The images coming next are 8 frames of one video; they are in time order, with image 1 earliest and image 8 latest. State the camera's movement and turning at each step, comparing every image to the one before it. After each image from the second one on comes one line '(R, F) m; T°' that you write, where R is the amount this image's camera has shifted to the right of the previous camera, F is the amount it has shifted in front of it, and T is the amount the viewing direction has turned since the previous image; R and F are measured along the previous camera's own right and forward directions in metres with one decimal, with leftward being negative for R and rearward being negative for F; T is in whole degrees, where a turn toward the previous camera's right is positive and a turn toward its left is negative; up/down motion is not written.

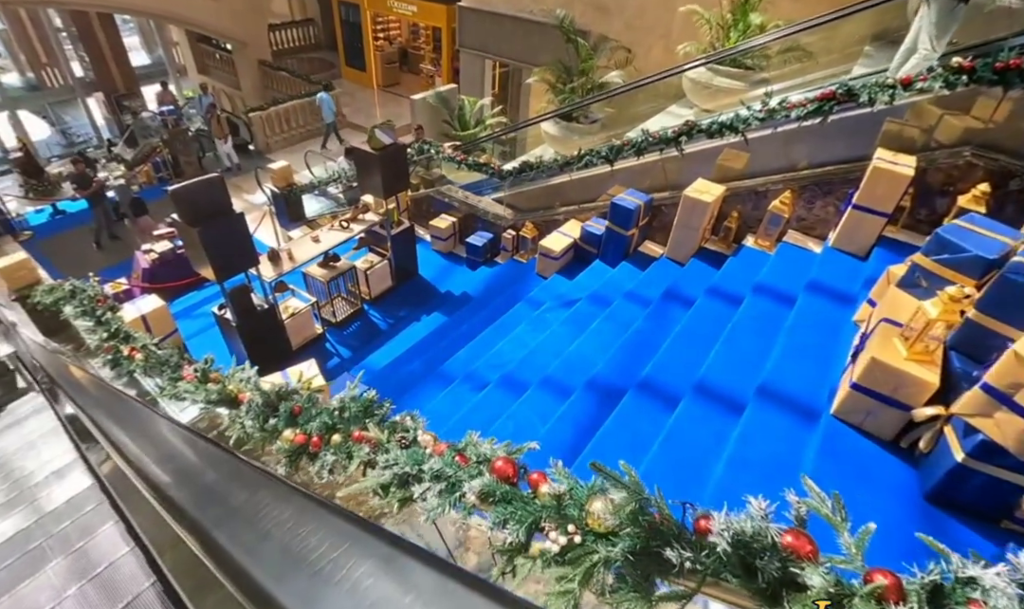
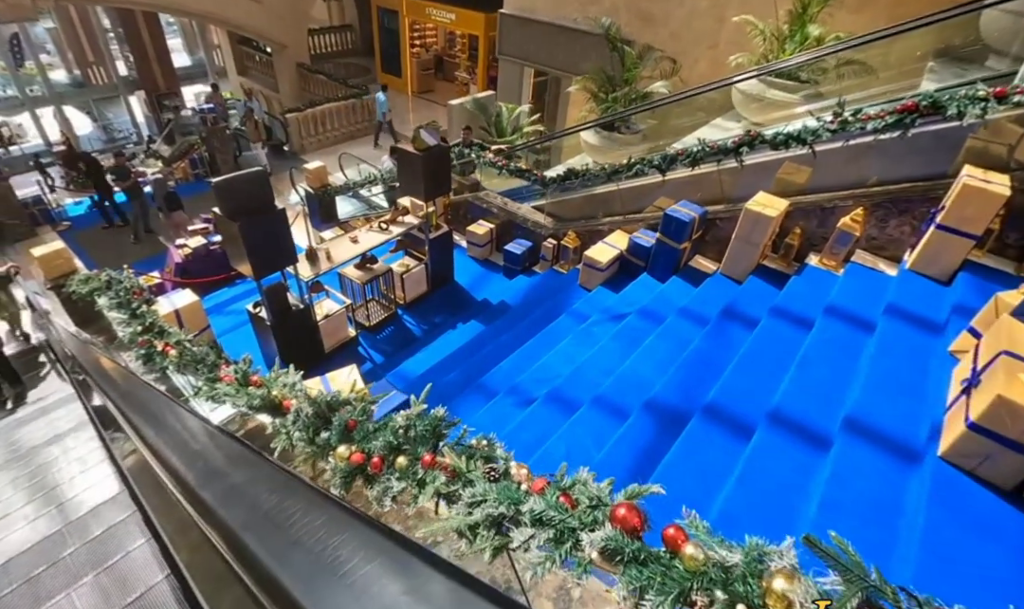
(-0.3, +0.2) m; -2°
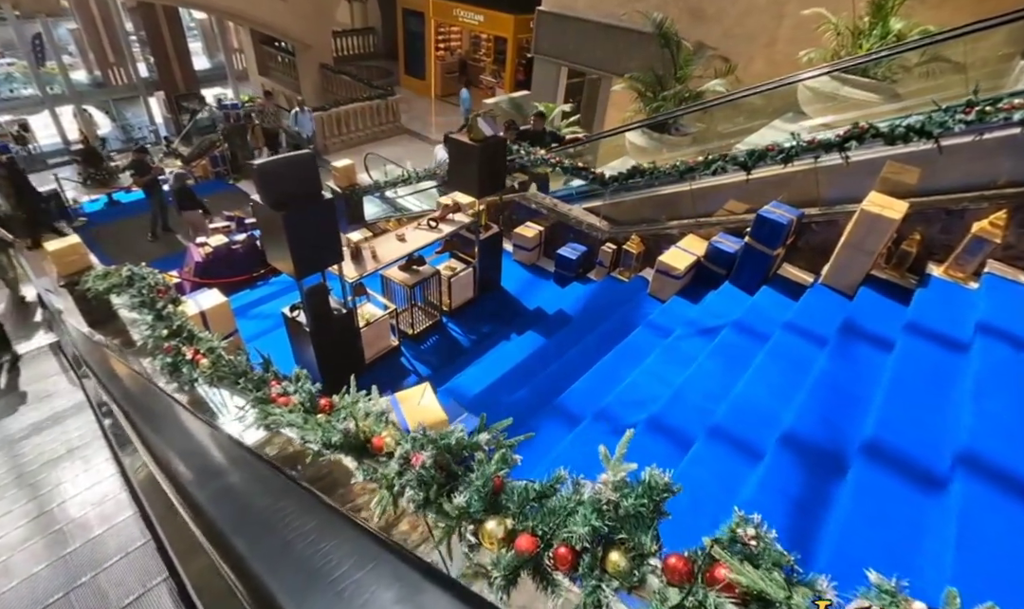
(-0.5, +0.5) m; -1°
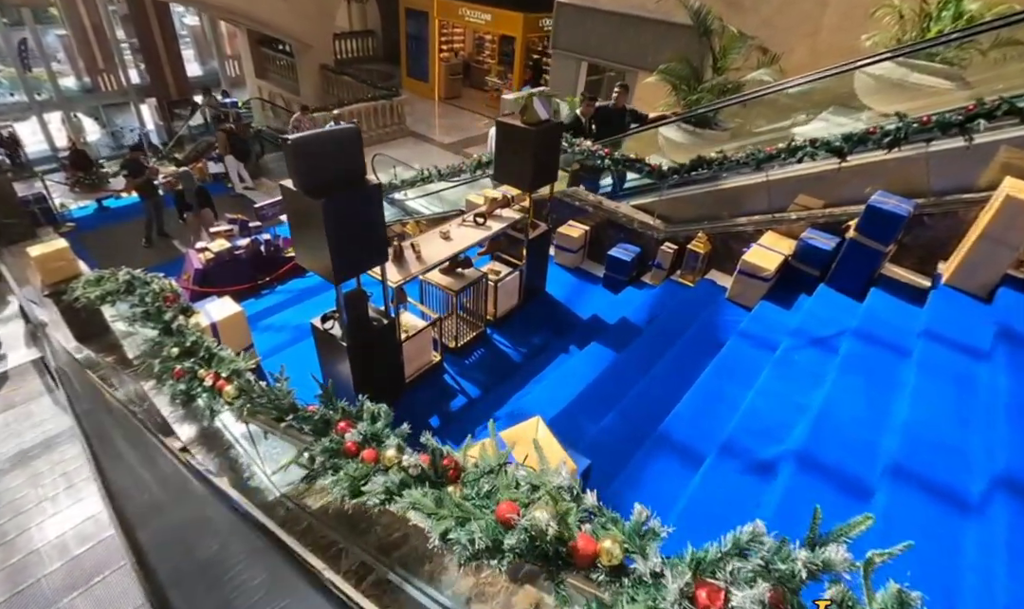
(-0.6, +0.6) m; +1°
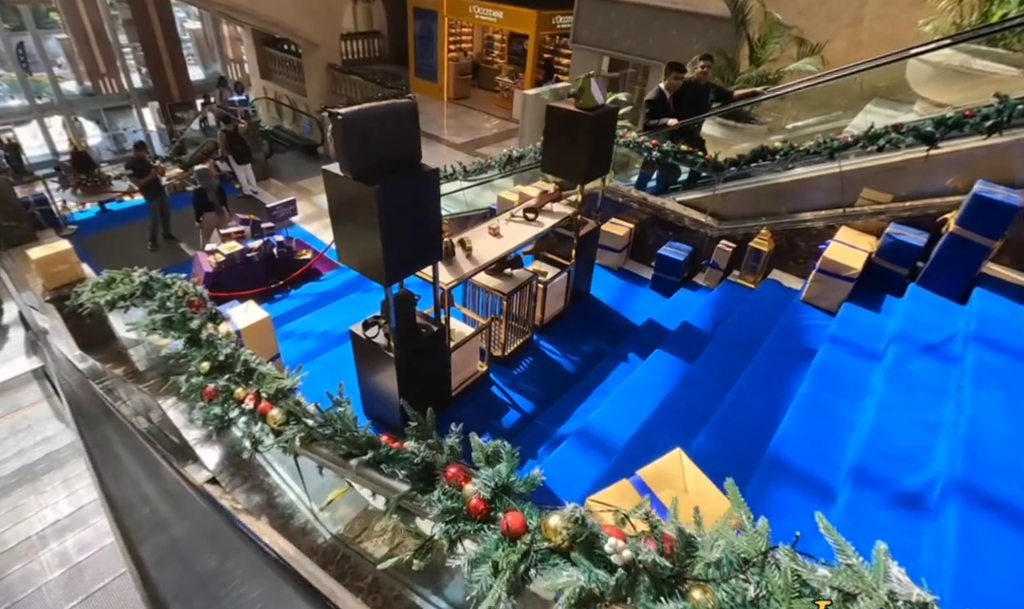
(-0.4, +0.4) m; 0°
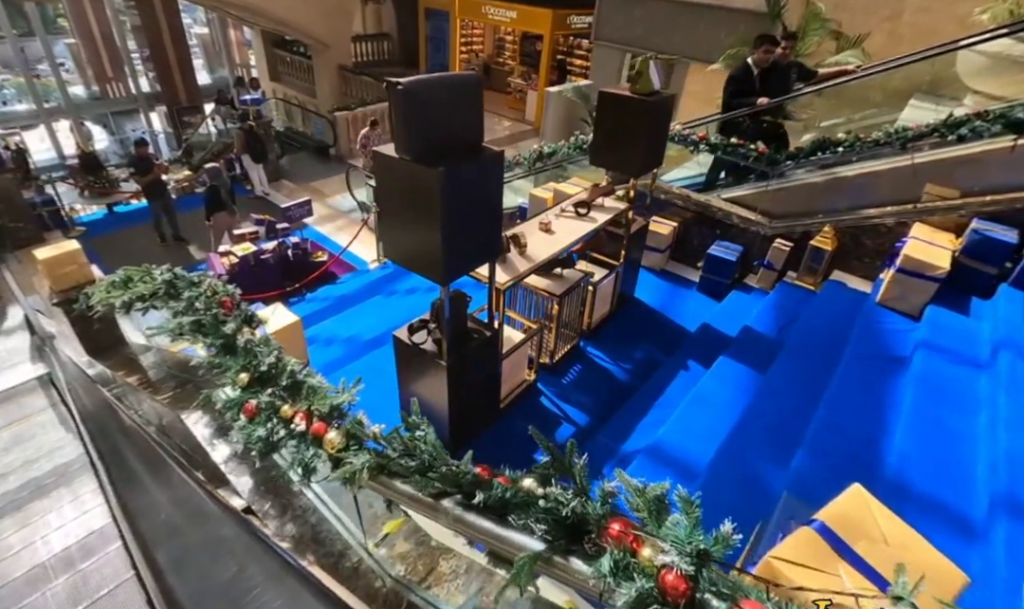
(-0.3, +0.3) m; 0°
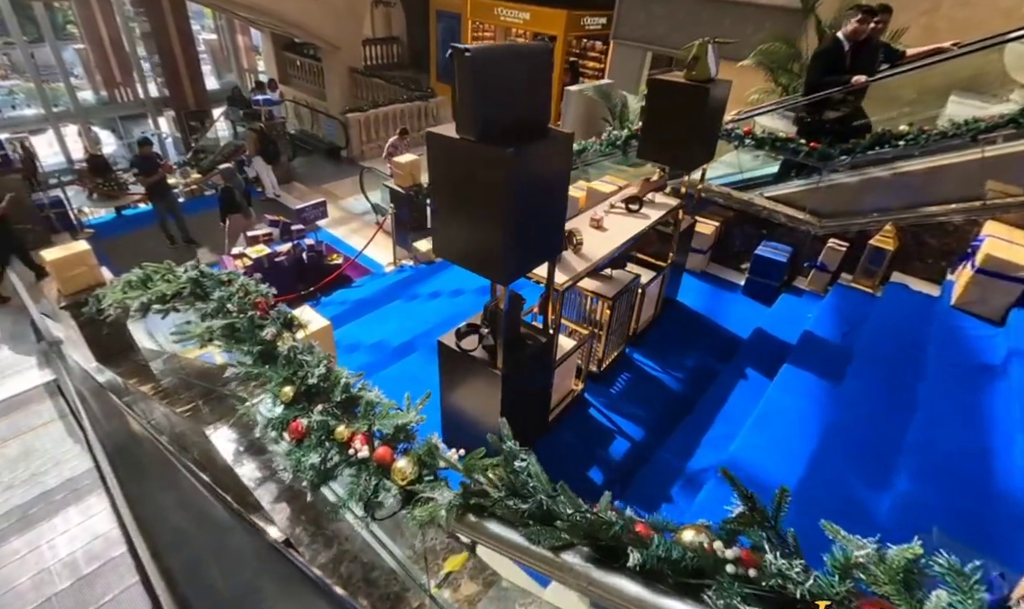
(-0.3, +0.2) m; 0°
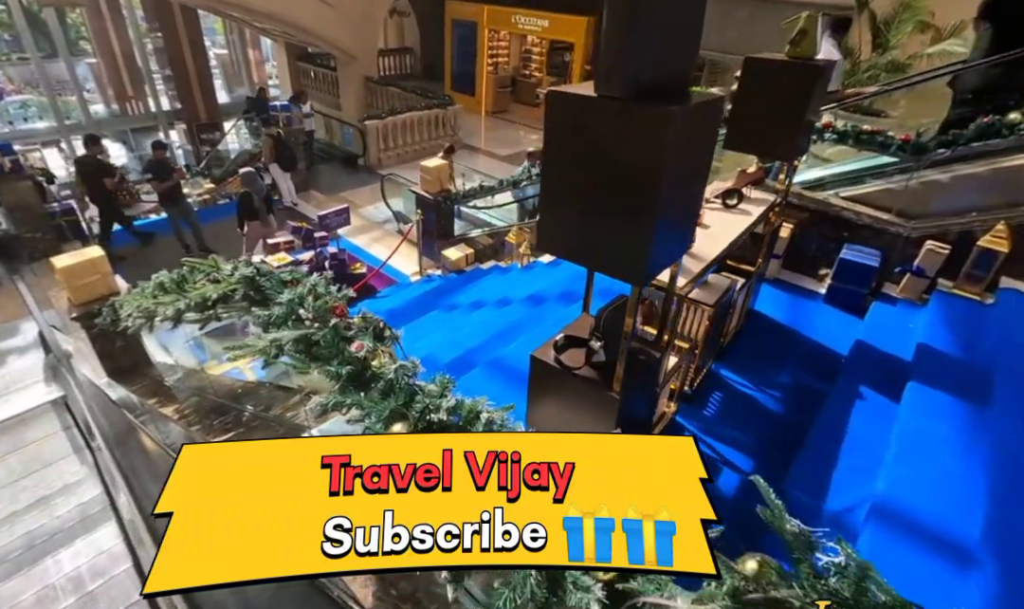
(-0.4, +0.4) m; 0°
